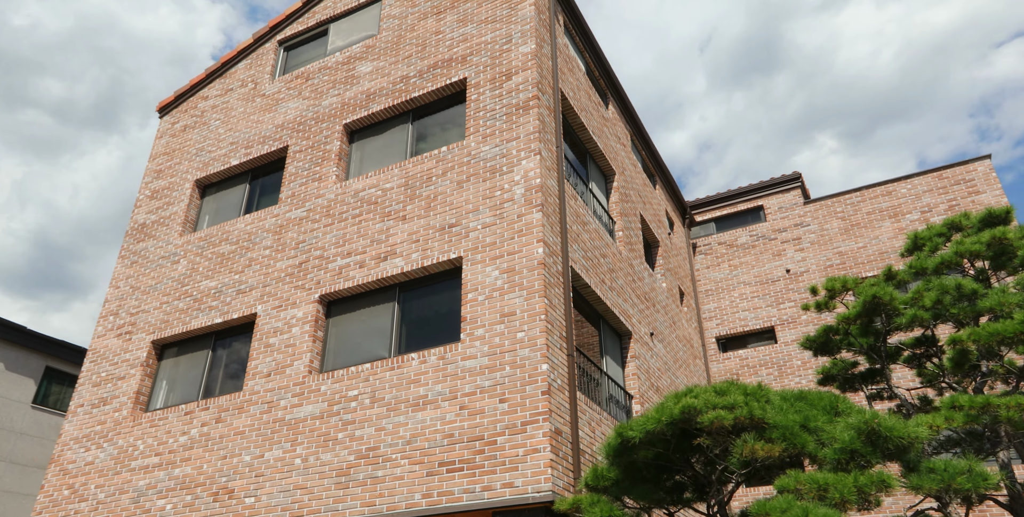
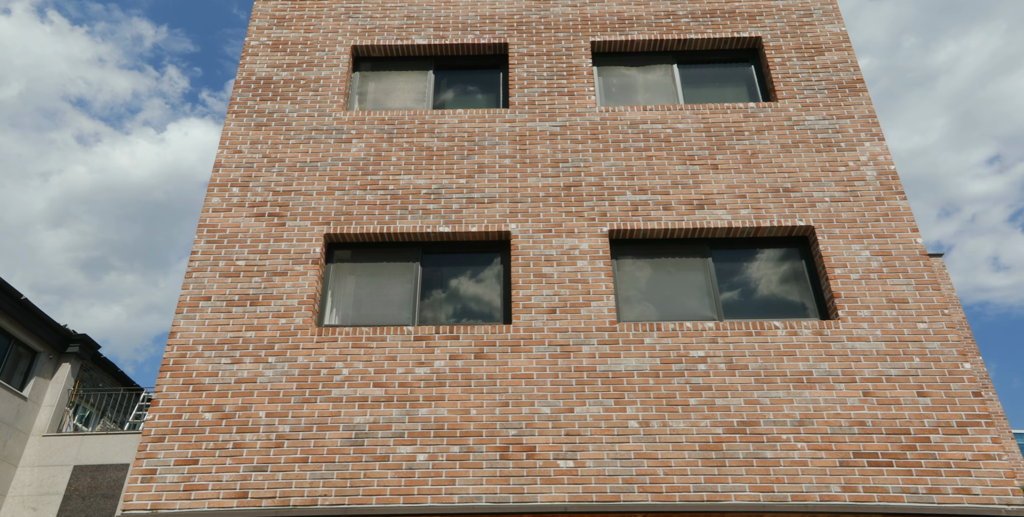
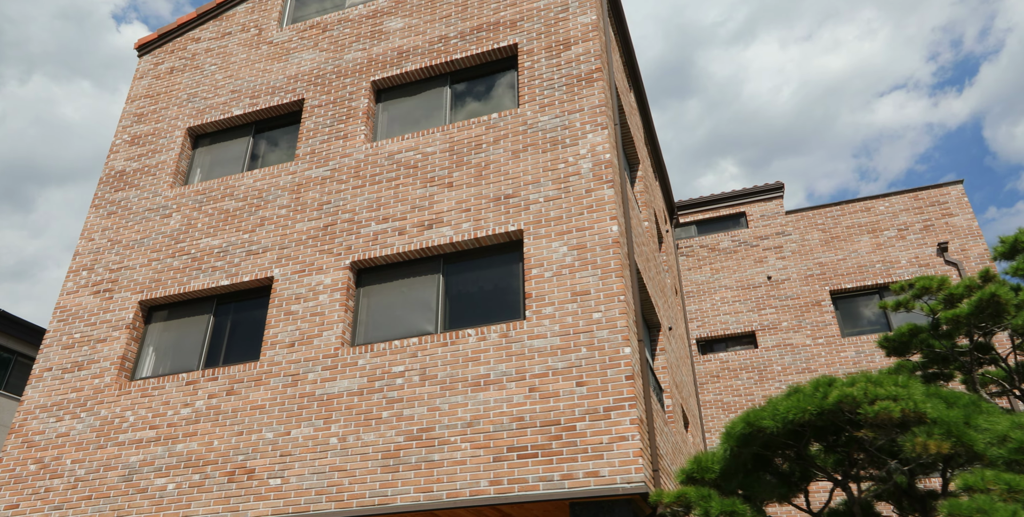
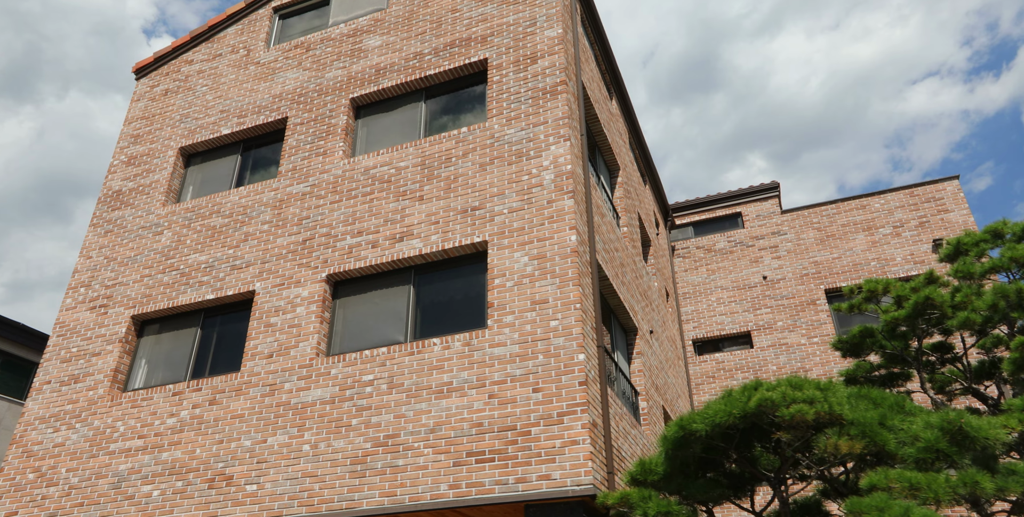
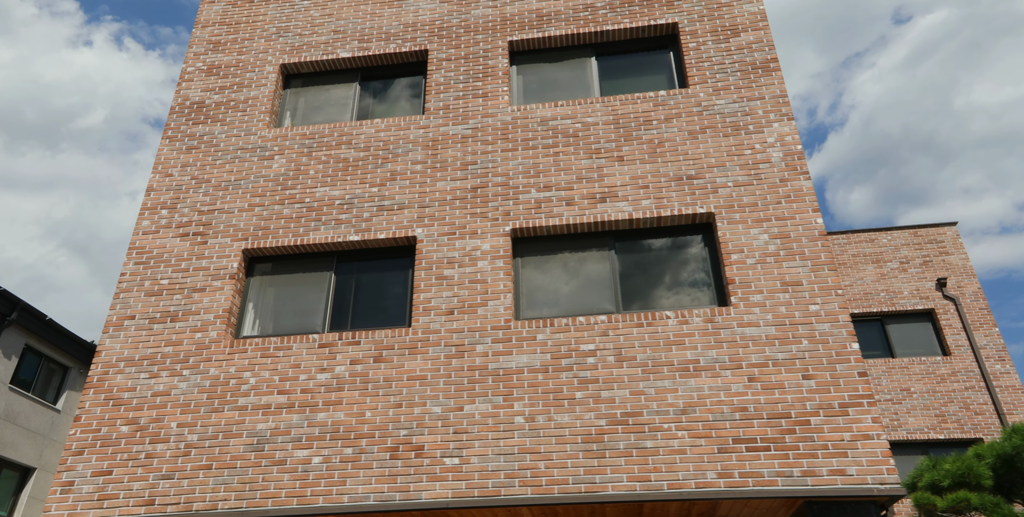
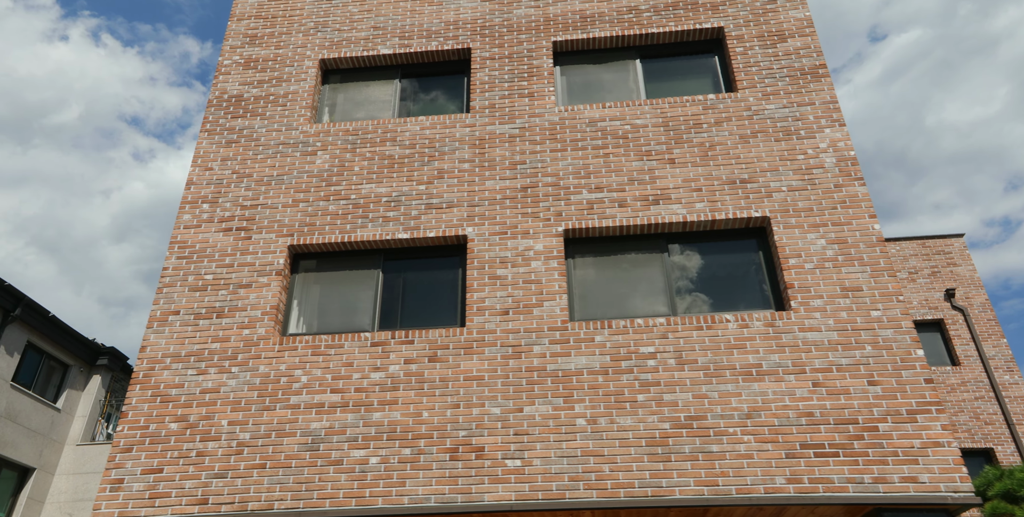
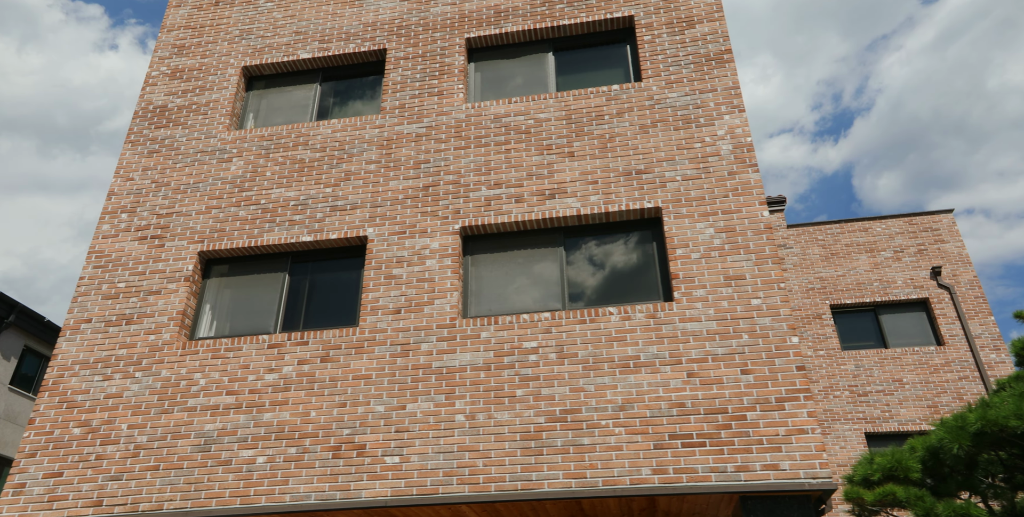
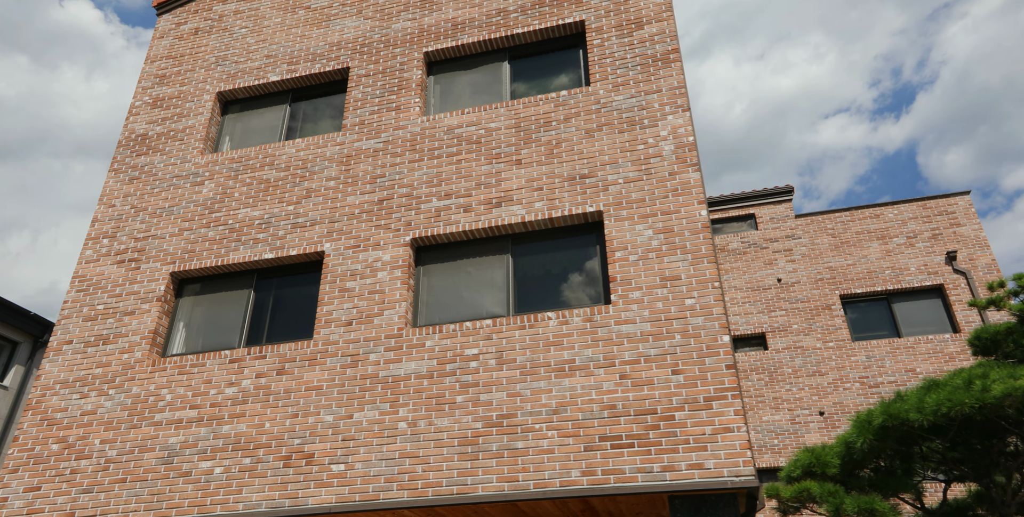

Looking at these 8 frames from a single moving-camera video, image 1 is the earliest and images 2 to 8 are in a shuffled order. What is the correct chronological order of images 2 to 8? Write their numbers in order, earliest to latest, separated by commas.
4, 3, 8, 7, 5, 6, 2
